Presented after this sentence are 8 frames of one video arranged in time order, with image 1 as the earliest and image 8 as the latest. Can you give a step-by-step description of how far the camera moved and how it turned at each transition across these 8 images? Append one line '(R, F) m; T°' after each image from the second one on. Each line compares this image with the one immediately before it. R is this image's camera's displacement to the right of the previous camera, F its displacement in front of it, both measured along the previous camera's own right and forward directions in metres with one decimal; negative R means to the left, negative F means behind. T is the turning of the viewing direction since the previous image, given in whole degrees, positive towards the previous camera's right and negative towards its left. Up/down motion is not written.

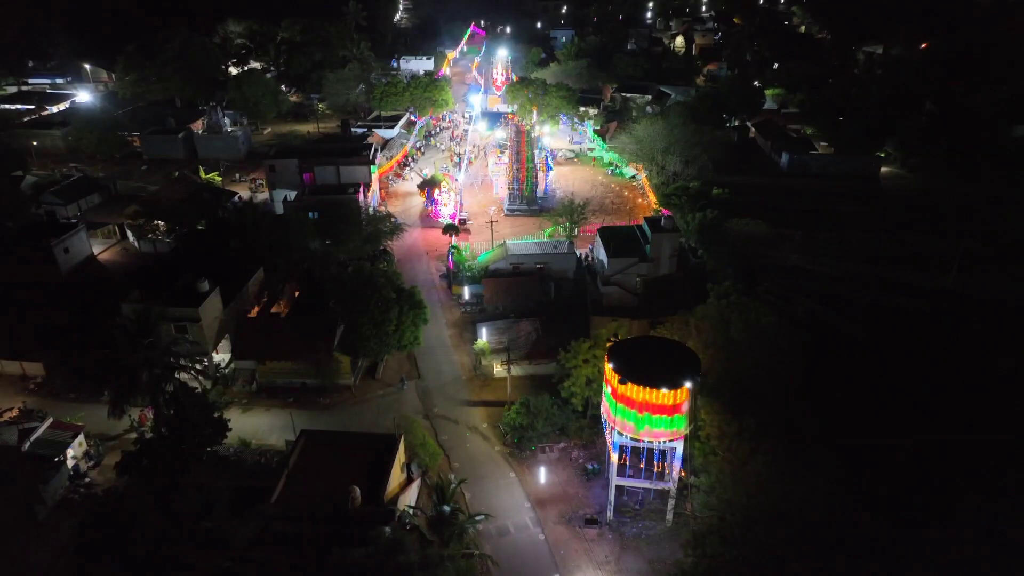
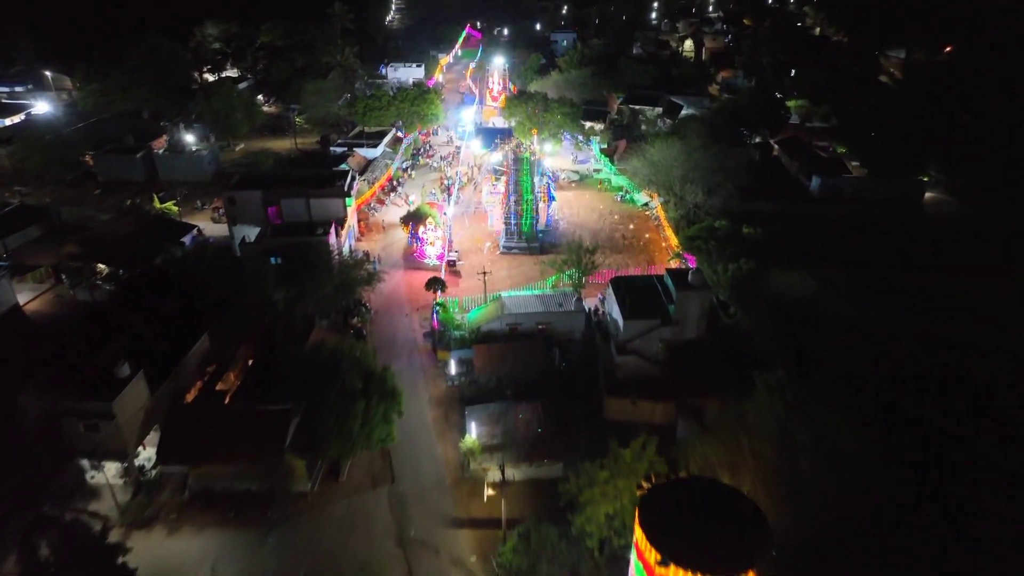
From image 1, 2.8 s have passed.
(+0.1, +4.8) m; 0°
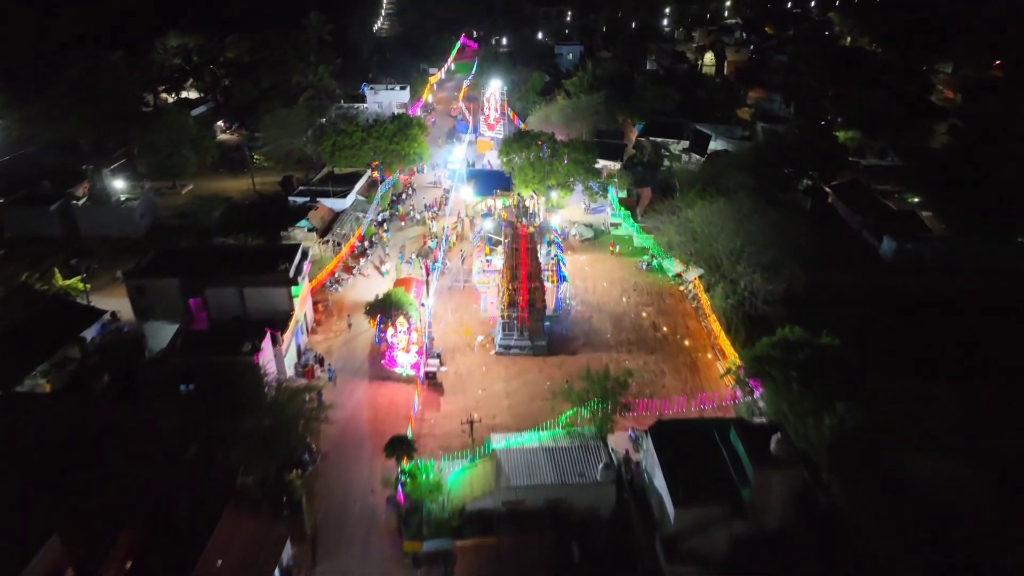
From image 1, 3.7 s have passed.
(0.0, +7.7) m; 0°
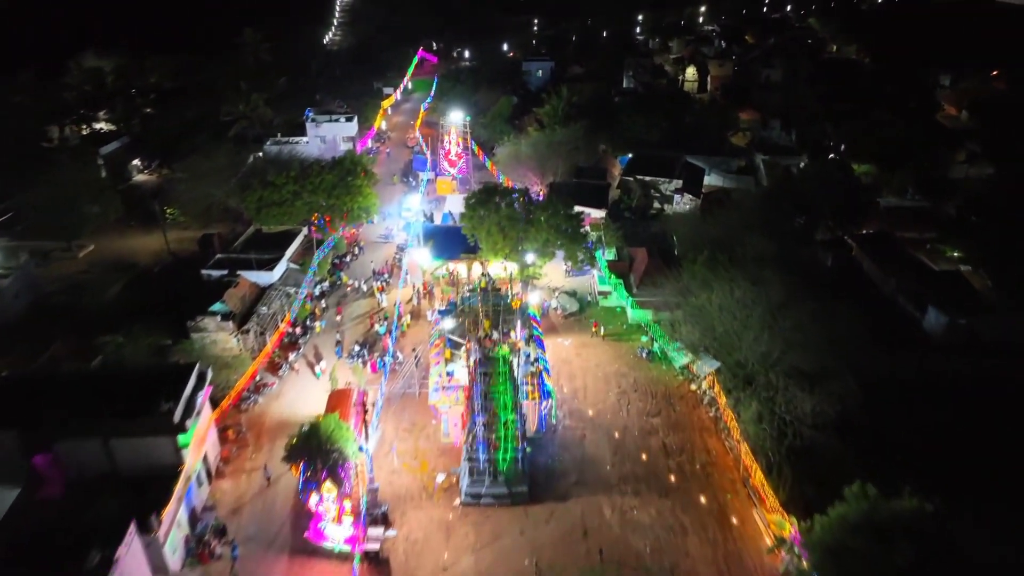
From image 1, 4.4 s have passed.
(+0.1, +6.2) m; +2°
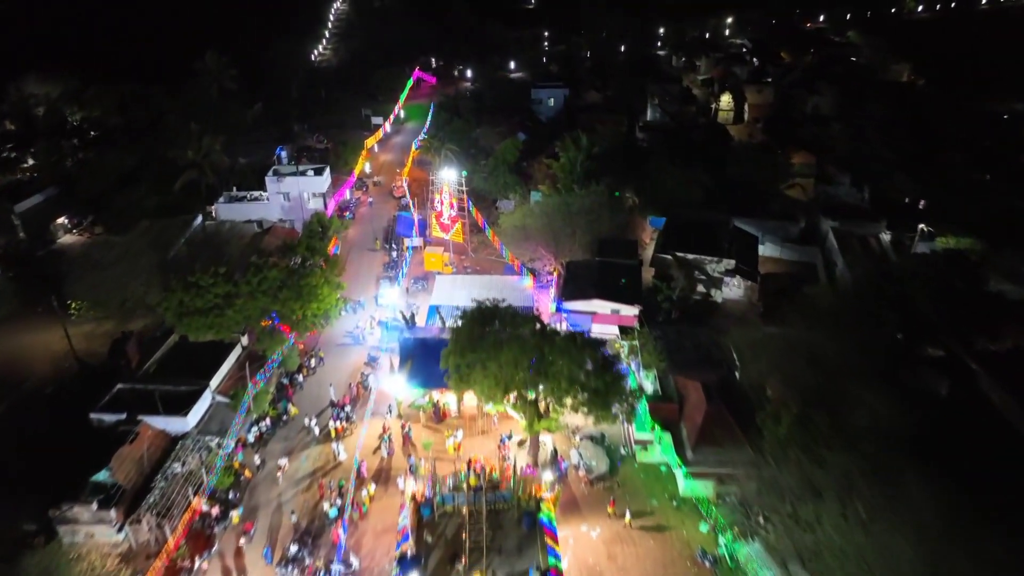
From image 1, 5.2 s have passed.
(0.0, +7.8) m; -1°
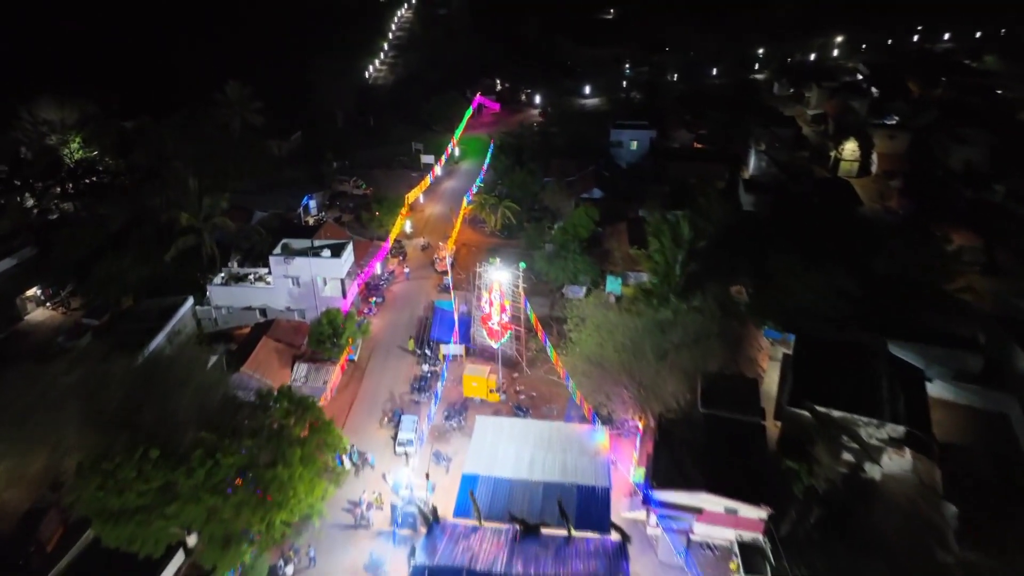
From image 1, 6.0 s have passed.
(-0.4, +8.0) m; -5°
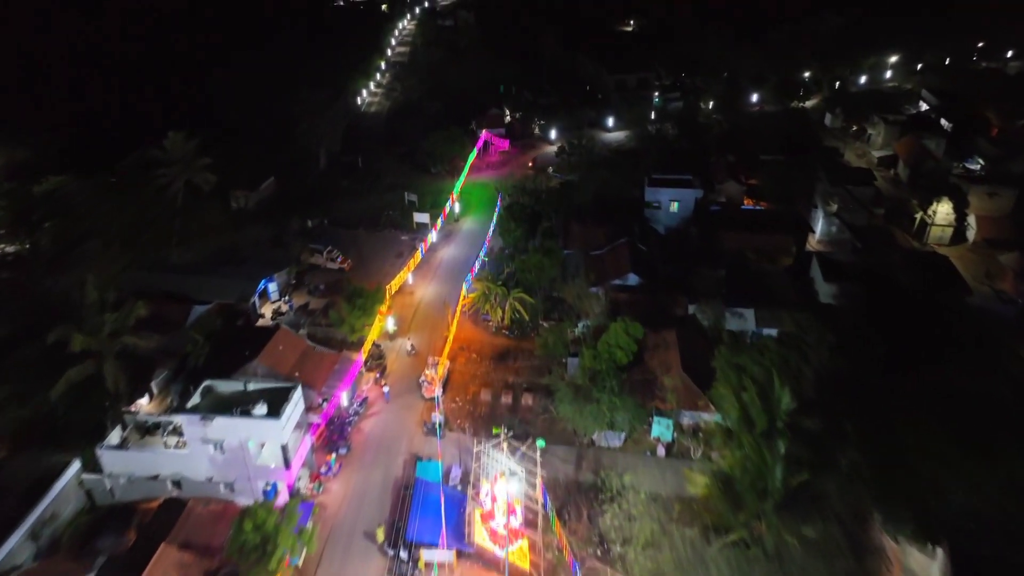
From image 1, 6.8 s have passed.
(-0.1, +7.9) m; -1°
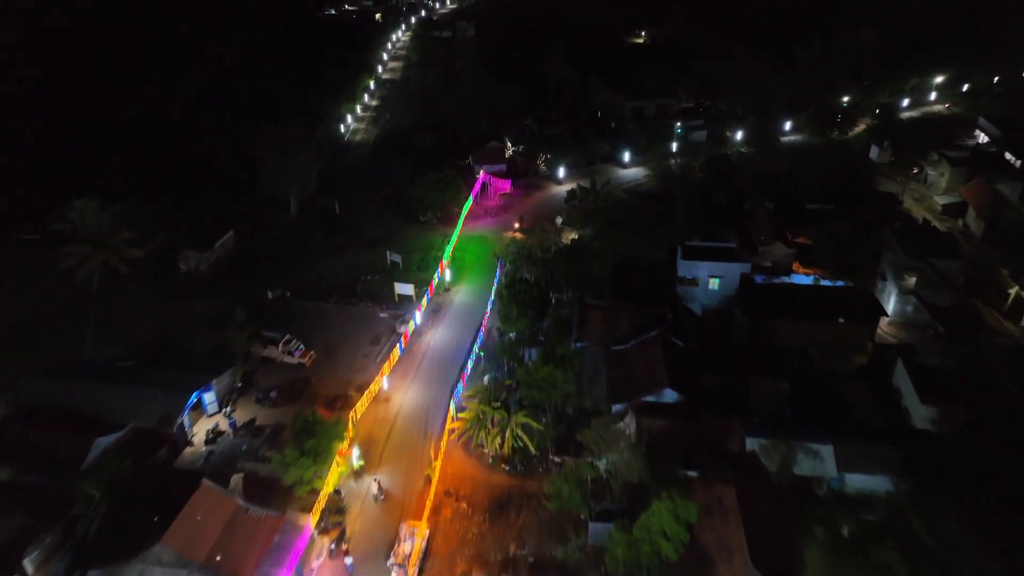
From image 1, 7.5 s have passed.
(0.0, +6.4) m; 0°
